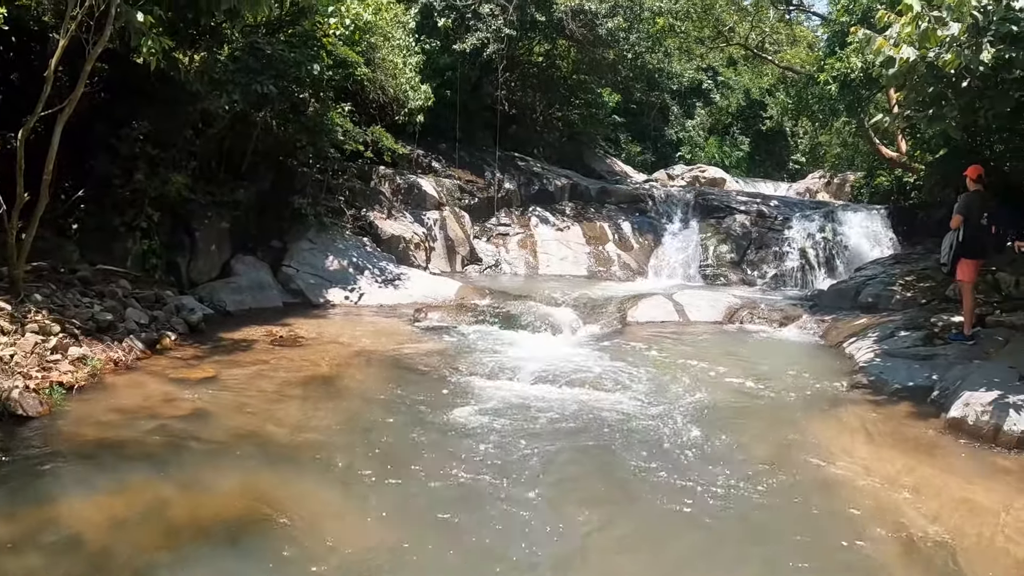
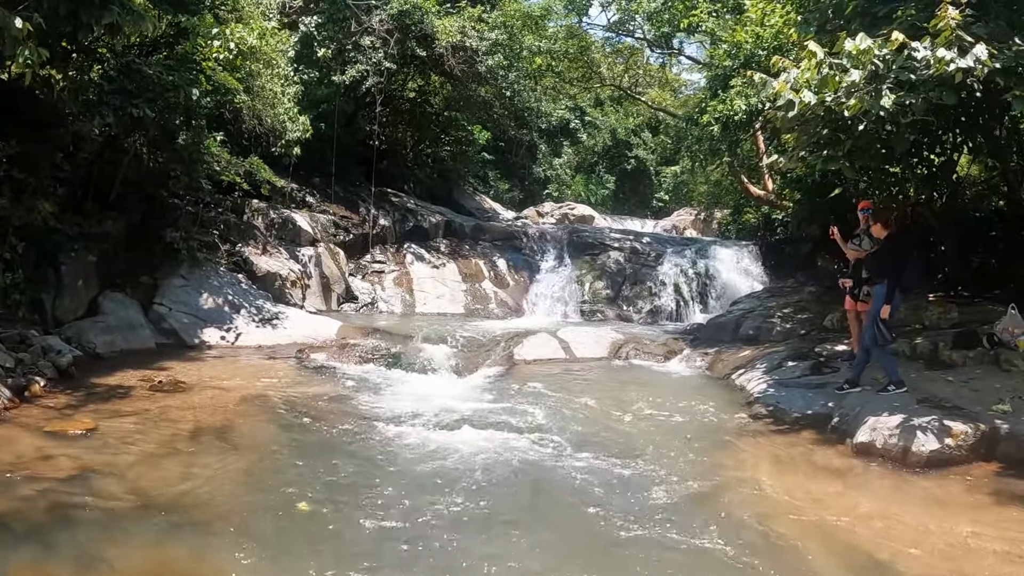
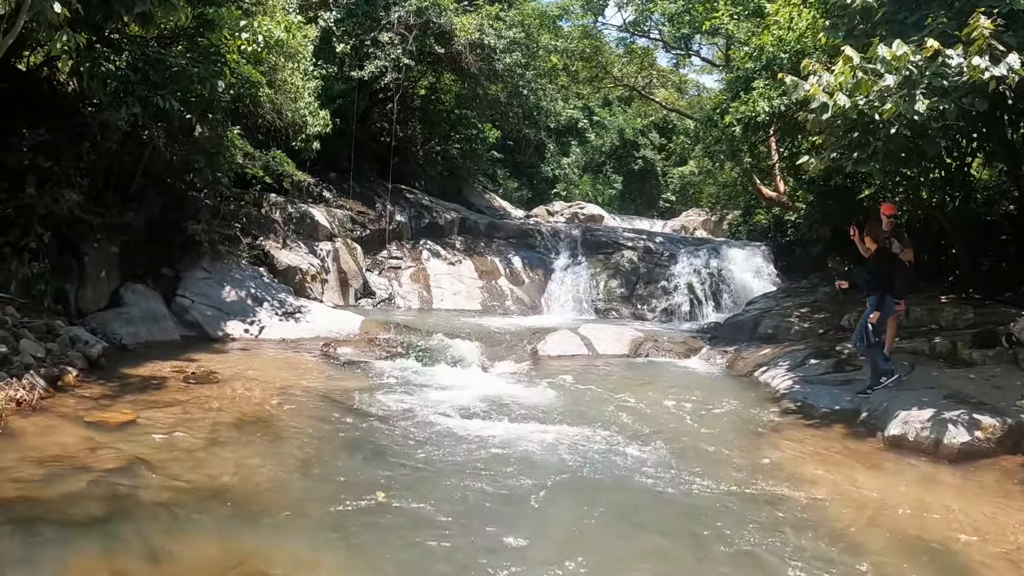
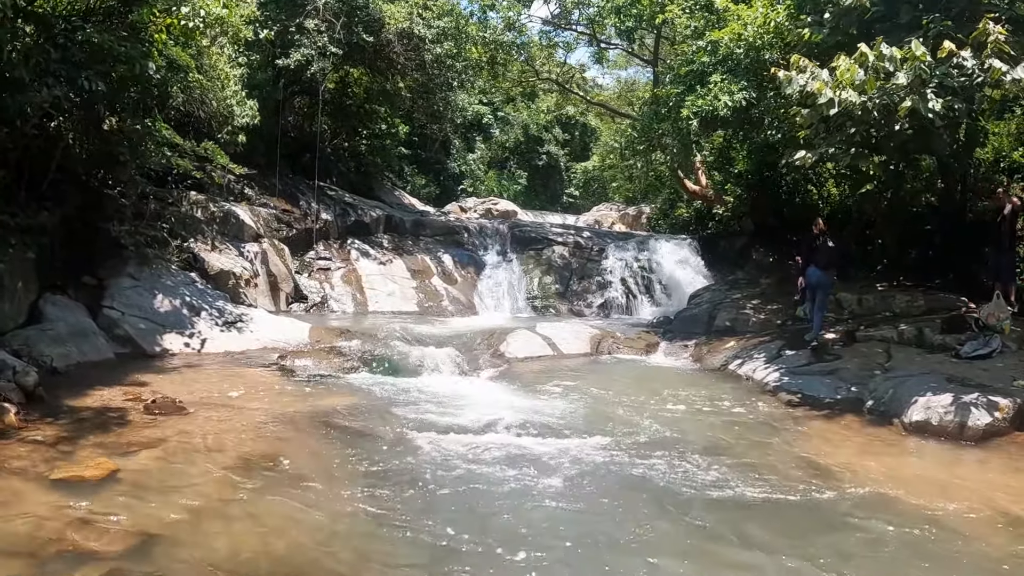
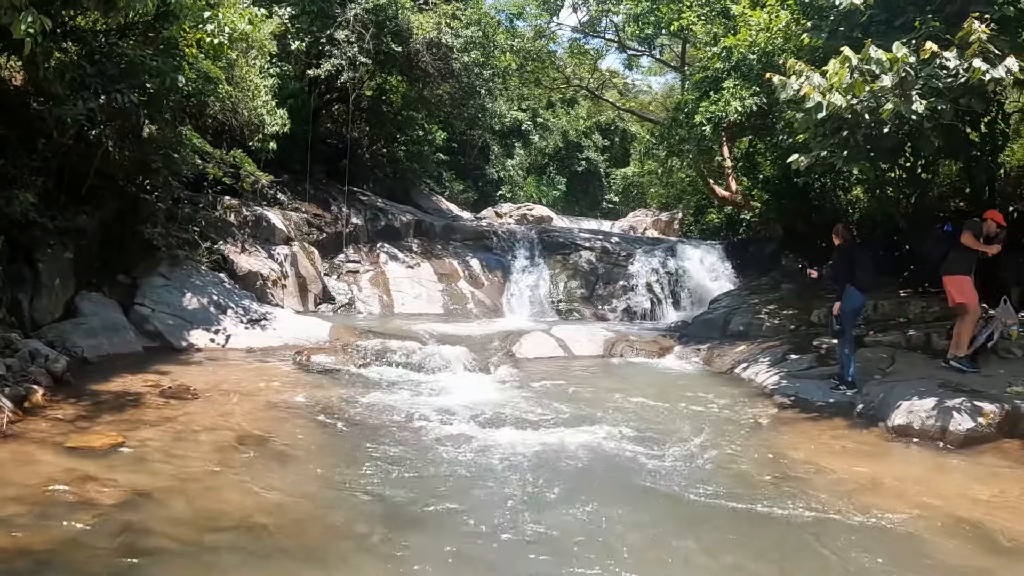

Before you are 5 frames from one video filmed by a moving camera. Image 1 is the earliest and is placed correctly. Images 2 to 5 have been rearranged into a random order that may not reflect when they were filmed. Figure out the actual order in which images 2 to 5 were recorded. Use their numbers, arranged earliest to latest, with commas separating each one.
2, 3, 5, 4
